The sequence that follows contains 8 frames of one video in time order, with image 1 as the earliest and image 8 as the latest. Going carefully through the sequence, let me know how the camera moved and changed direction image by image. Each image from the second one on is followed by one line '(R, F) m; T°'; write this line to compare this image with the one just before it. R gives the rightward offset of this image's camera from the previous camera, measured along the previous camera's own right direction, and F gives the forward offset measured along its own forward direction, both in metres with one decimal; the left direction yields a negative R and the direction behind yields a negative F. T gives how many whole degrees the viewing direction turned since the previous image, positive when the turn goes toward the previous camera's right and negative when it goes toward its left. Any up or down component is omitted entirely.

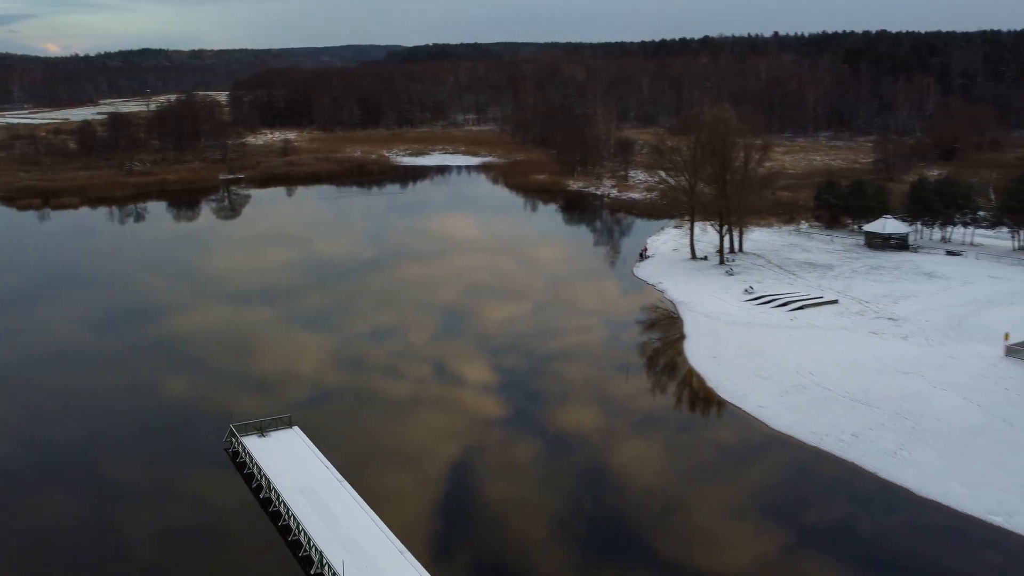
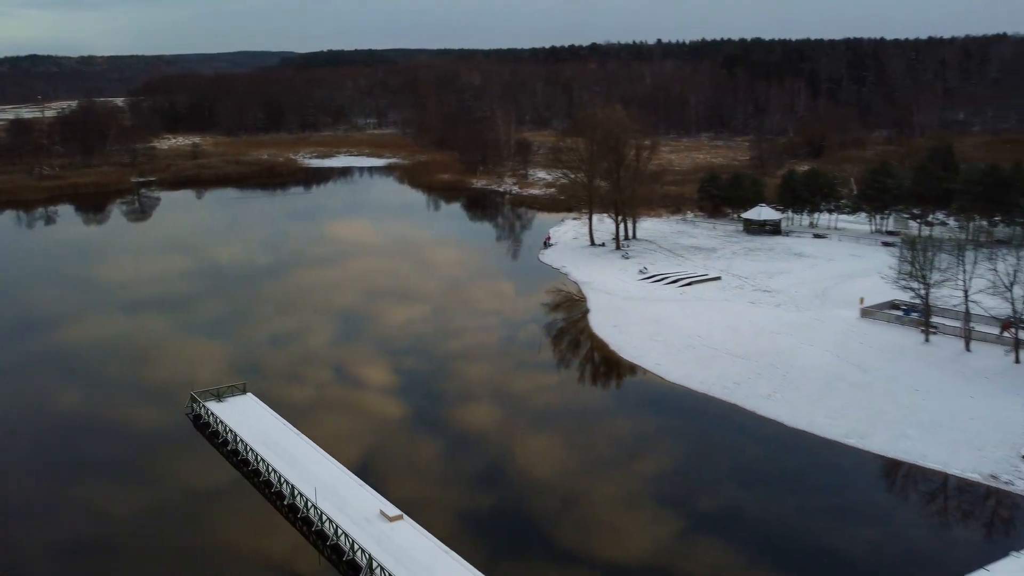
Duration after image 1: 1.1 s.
(-0.8, -2.5) m; +6°
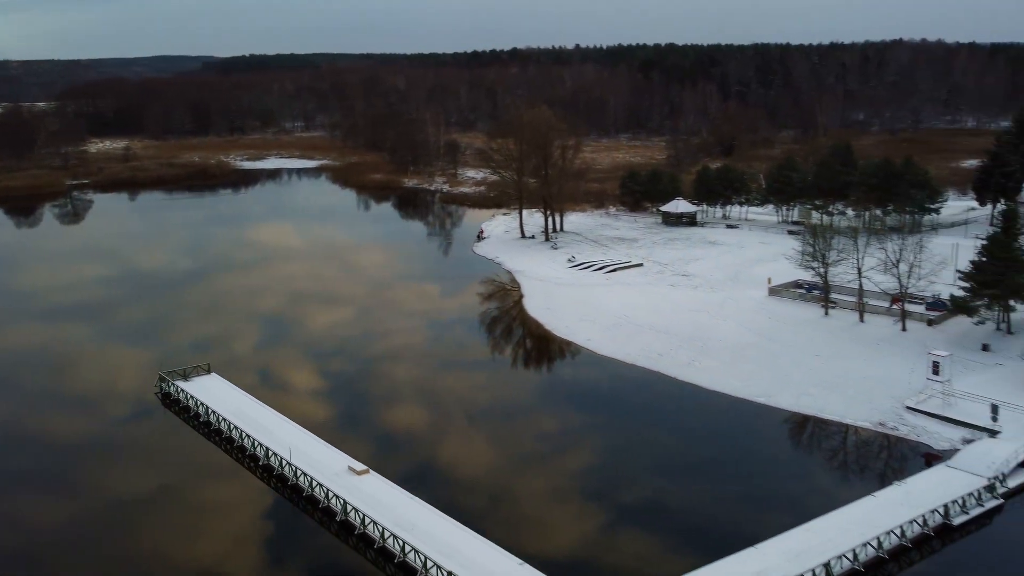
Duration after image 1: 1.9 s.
(-0.5, -2.0) m; +5°
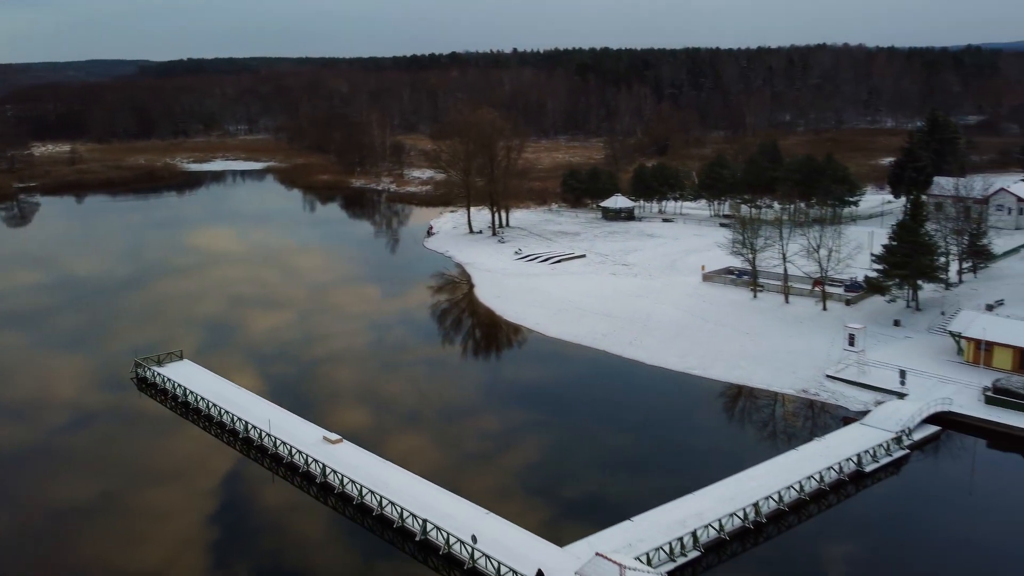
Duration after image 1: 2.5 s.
(-0.4, -1.7) m; +4°
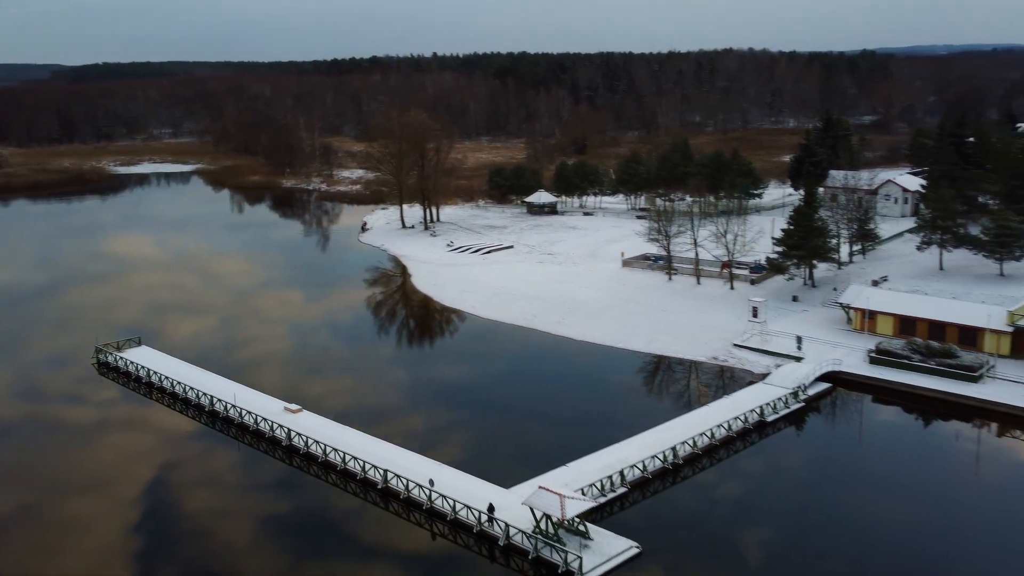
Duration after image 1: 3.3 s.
(-0.5, -2.2) m; +5°
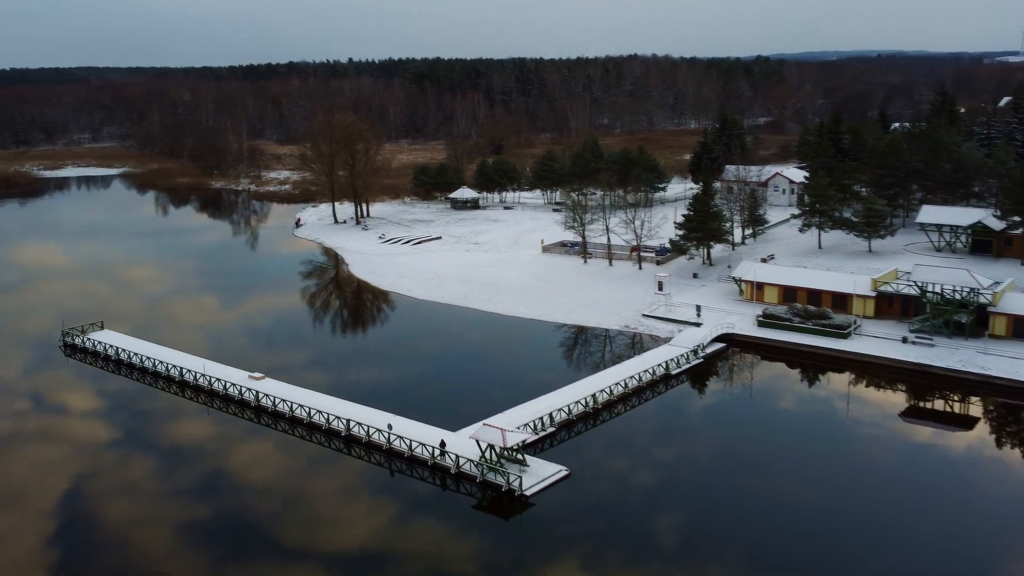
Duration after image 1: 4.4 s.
(-0.6, -3.0) m; +5°
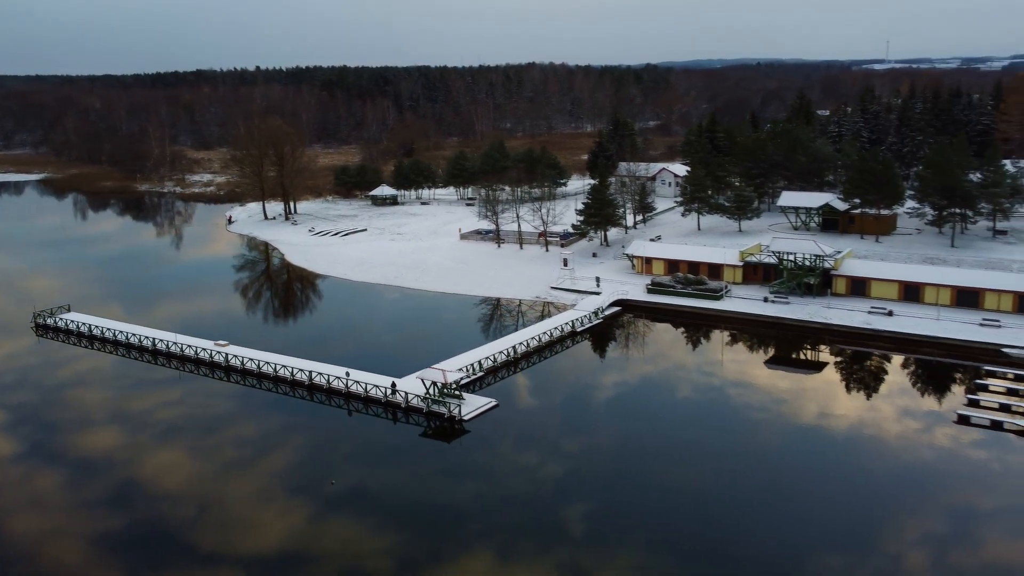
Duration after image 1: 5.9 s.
(-0.8, -4.3) m; +6°
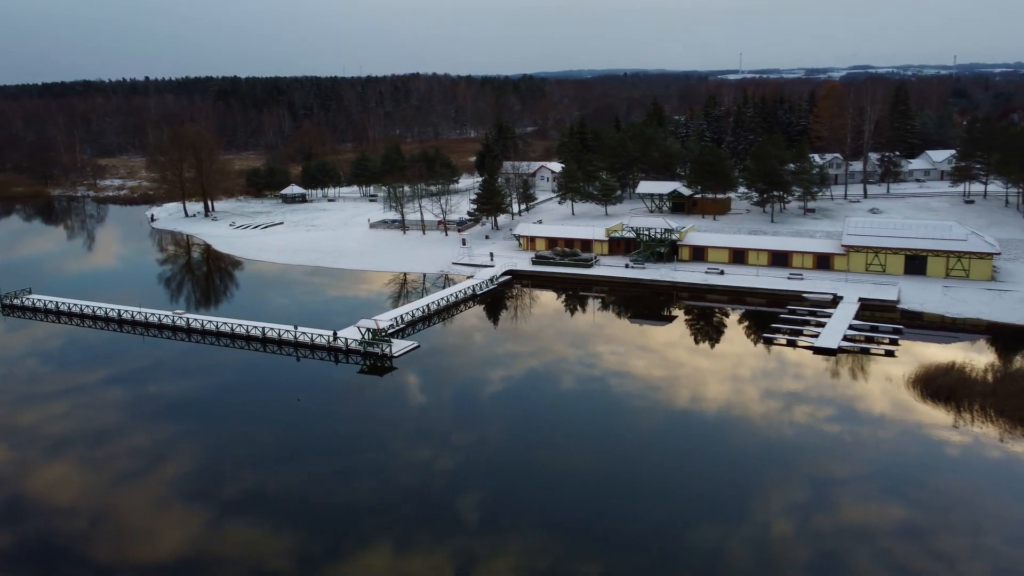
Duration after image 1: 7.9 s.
(-1.0, -6.3) m; +7°
